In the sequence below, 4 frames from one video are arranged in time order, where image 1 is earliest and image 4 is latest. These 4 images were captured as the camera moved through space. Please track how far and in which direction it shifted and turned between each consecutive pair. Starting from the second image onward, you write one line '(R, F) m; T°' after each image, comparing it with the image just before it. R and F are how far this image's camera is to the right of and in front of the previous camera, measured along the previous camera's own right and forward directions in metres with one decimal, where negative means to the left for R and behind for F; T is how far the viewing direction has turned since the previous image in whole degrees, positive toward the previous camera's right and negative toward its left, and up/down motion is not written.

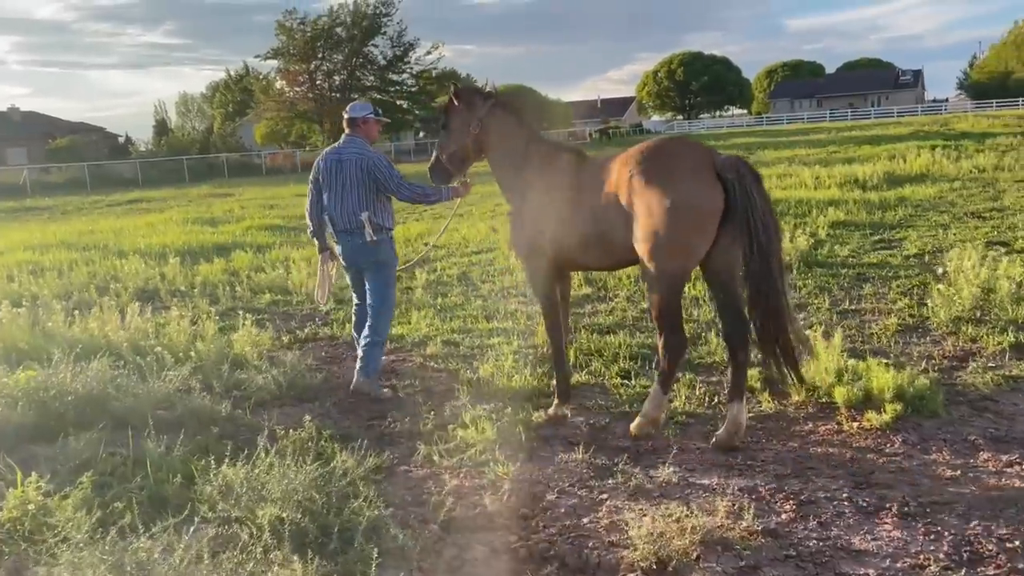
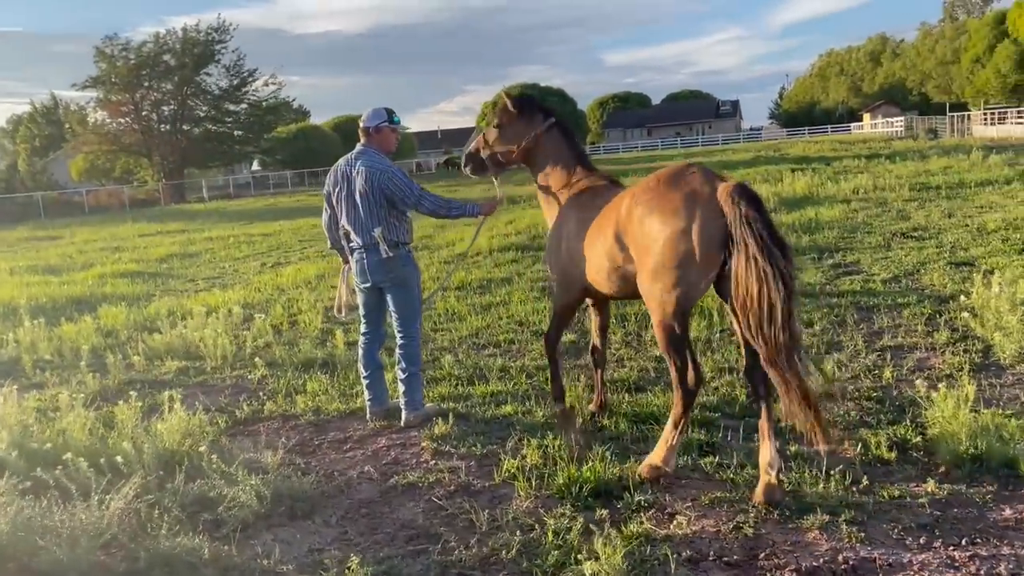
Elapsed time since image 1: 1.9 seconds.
(-1.0, +1.3) m; +11°
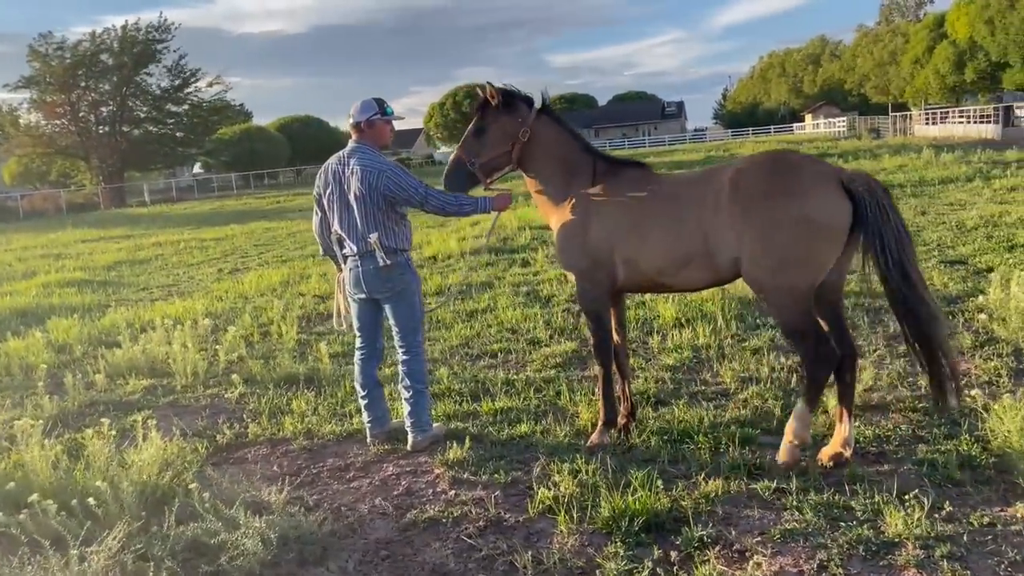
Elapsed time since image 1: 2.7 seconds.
(-0.4, +0.4) m; +3°
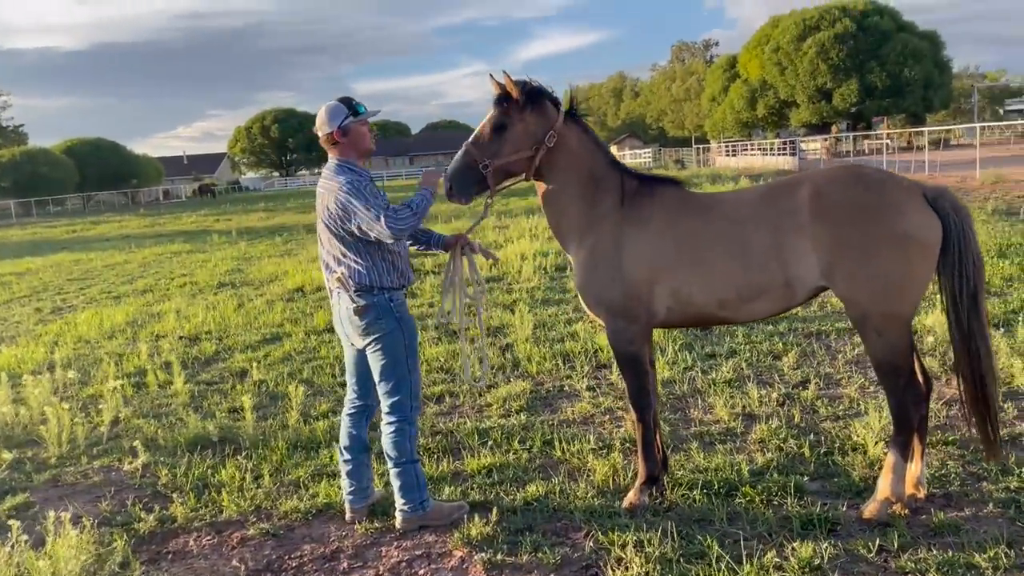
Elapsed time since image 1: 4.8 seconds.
(-0.9, +0.8) m; +12°
